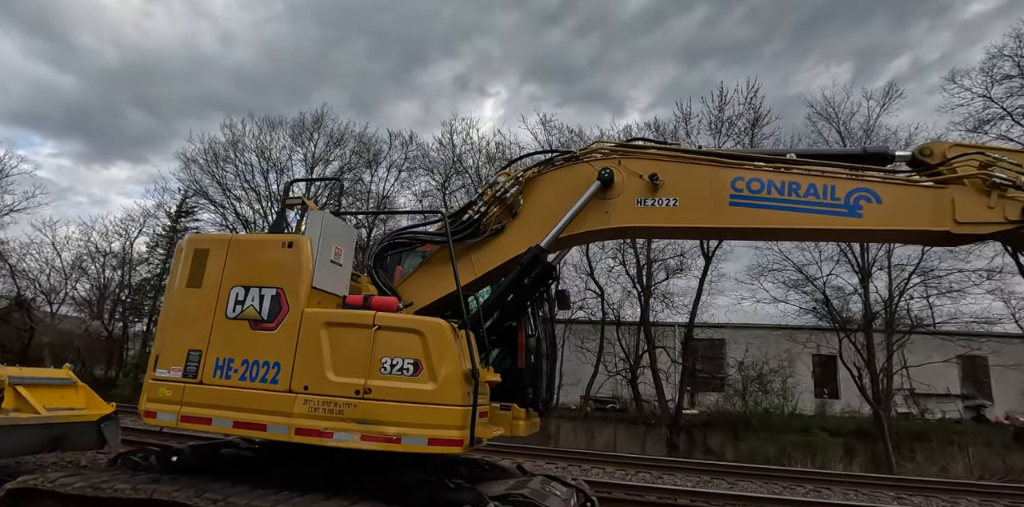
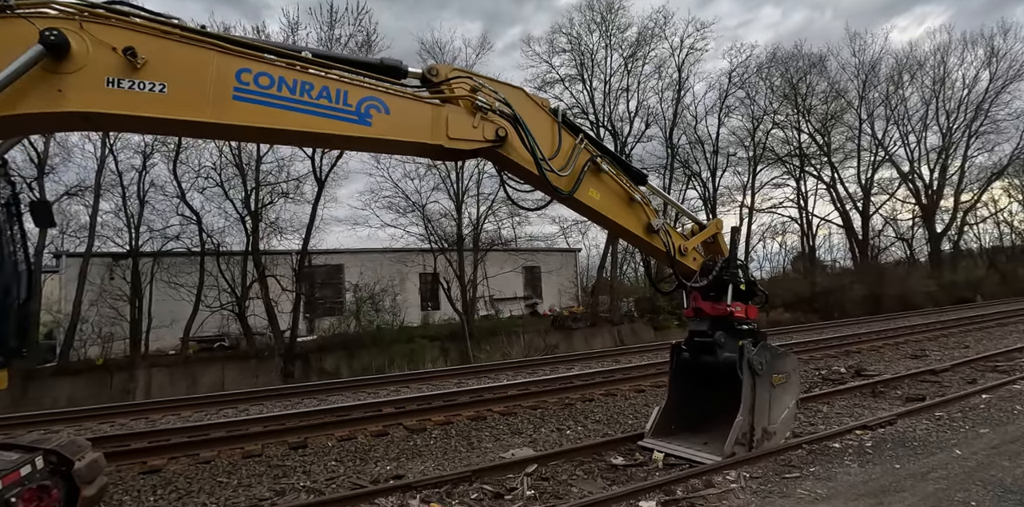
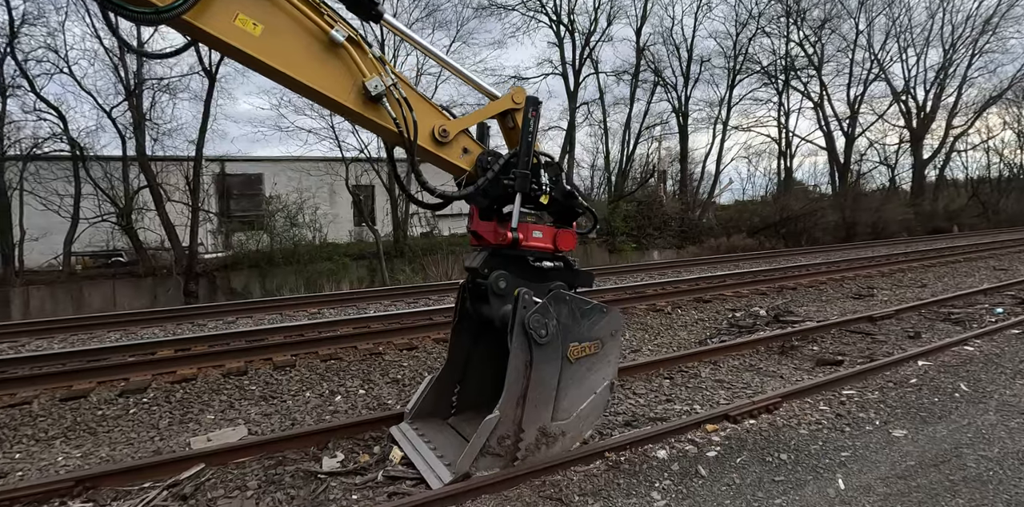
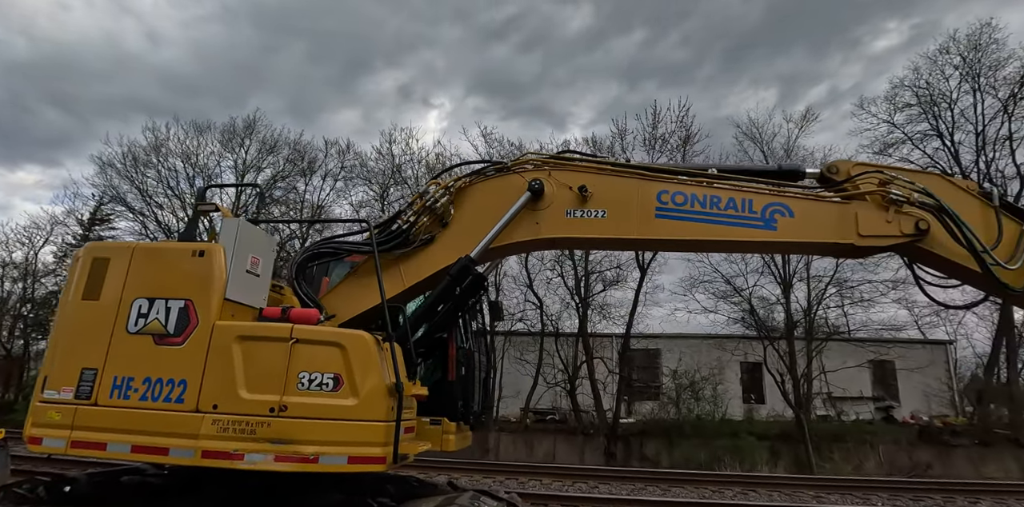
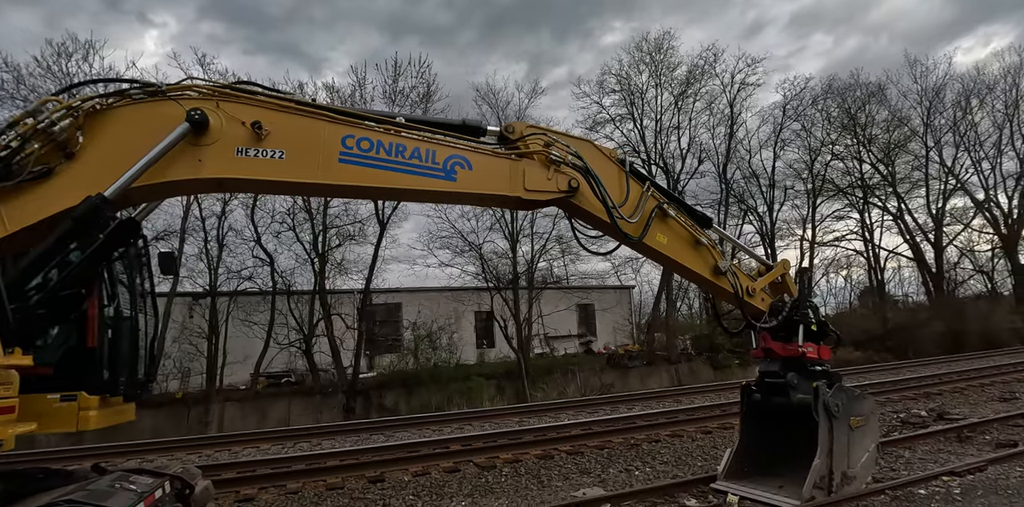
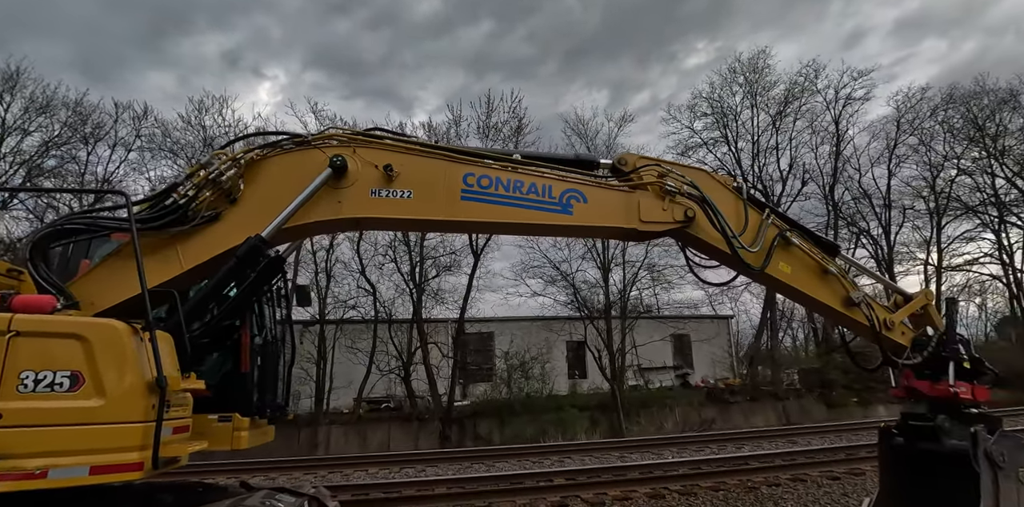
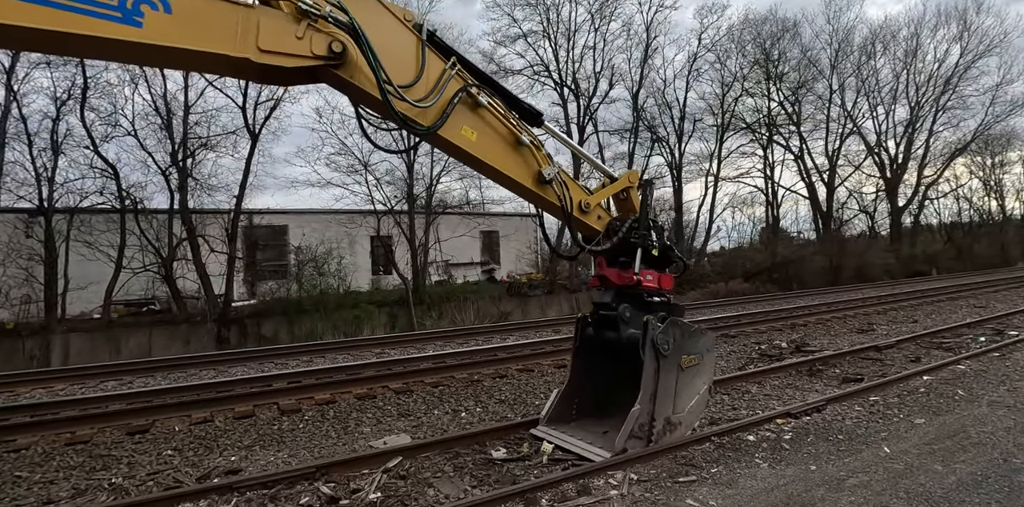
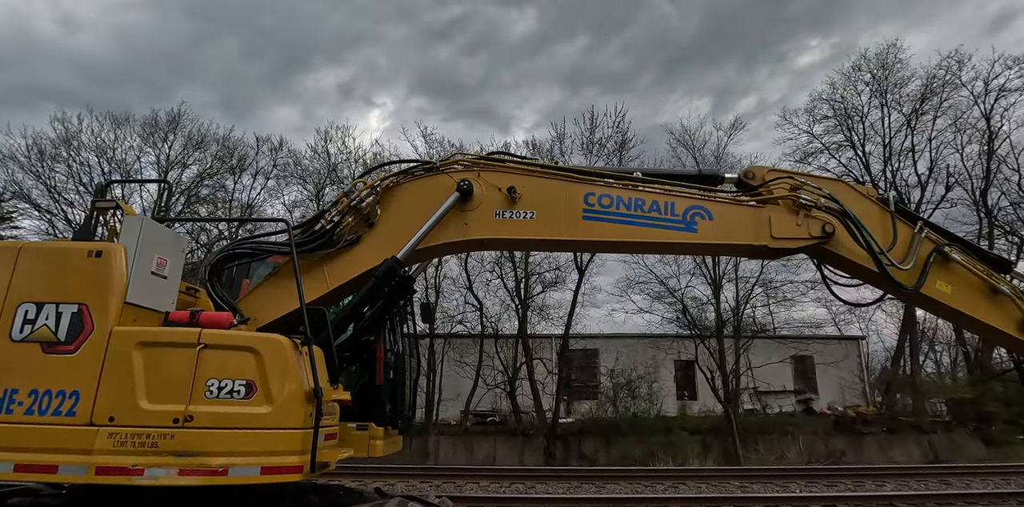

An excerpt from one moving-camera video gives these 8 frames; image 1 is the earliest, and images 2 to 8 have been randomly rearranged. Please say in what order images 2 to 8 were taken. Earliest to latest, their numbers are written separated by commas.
4, 8, 6, 5, 2, 7, 3
